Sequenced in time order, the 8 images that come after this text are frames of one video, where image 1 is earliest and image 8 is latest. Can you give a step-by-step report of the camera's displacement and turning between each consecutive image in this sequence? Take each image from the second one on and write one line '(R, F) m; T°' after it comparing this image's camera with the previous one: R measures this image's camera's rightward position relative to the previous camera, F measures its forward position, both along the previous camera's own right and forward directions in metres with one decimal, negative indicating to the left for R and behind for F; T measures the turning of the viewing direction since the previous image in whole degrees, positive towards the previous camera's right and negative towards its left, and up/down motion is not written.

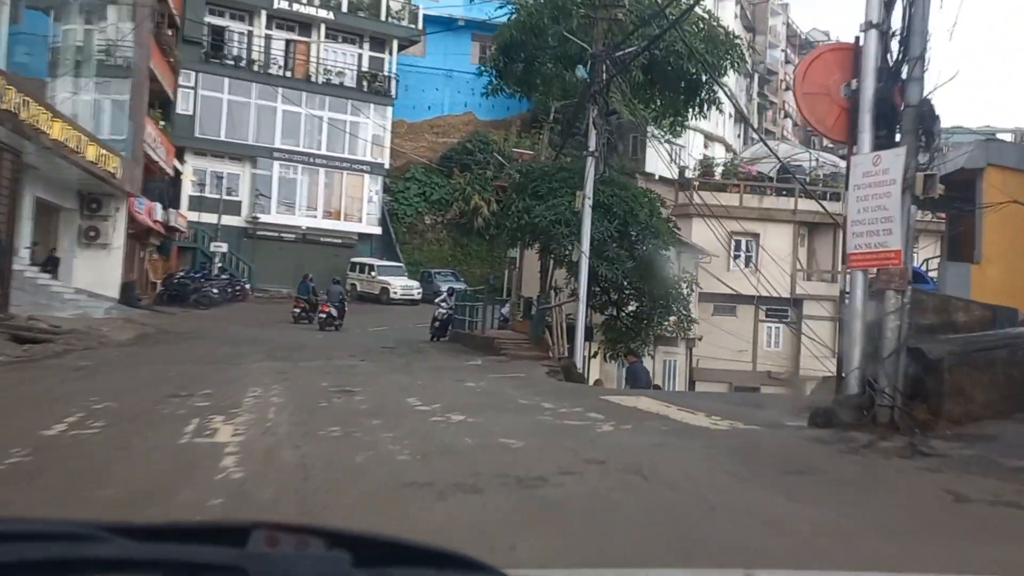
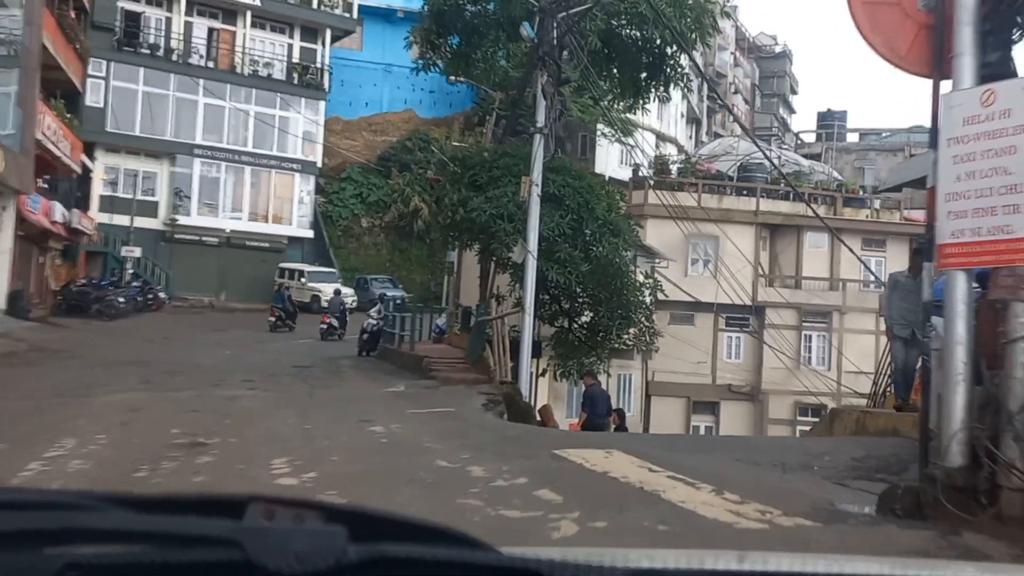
(+0.2, +2.5) m; +3°
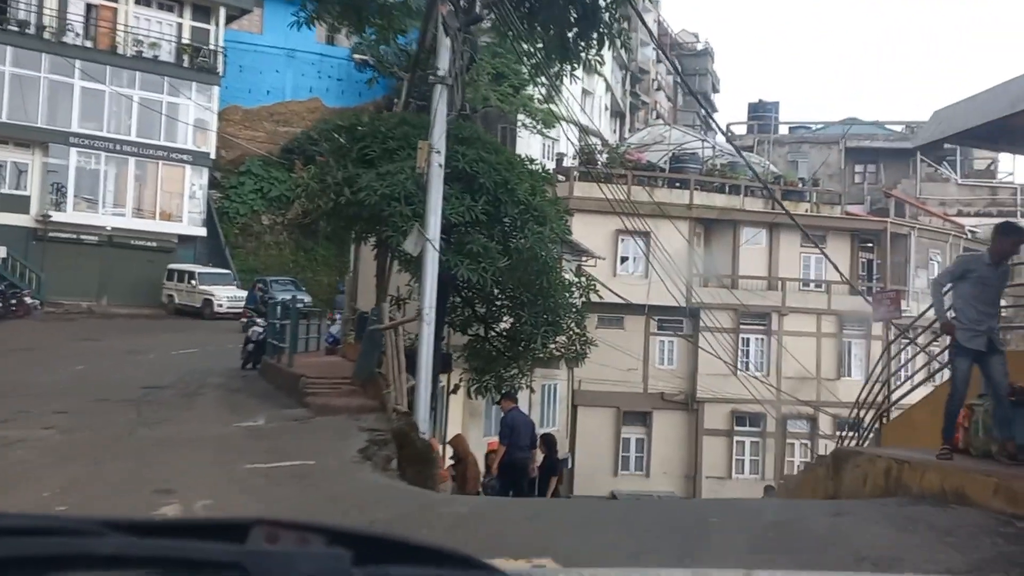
(+0.2, +2.5) m; +4°
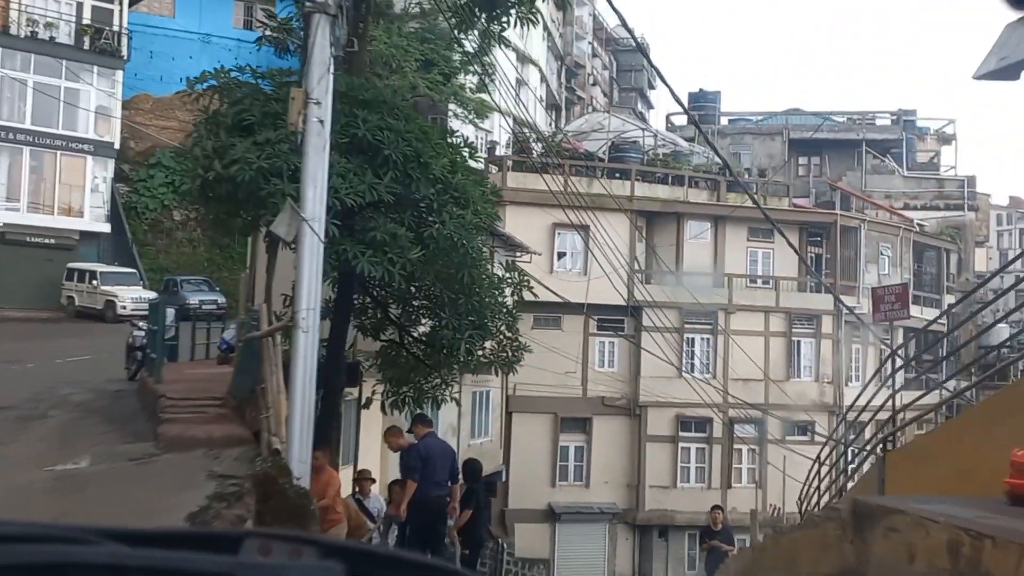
(+0.2, +1.9) m; +3°
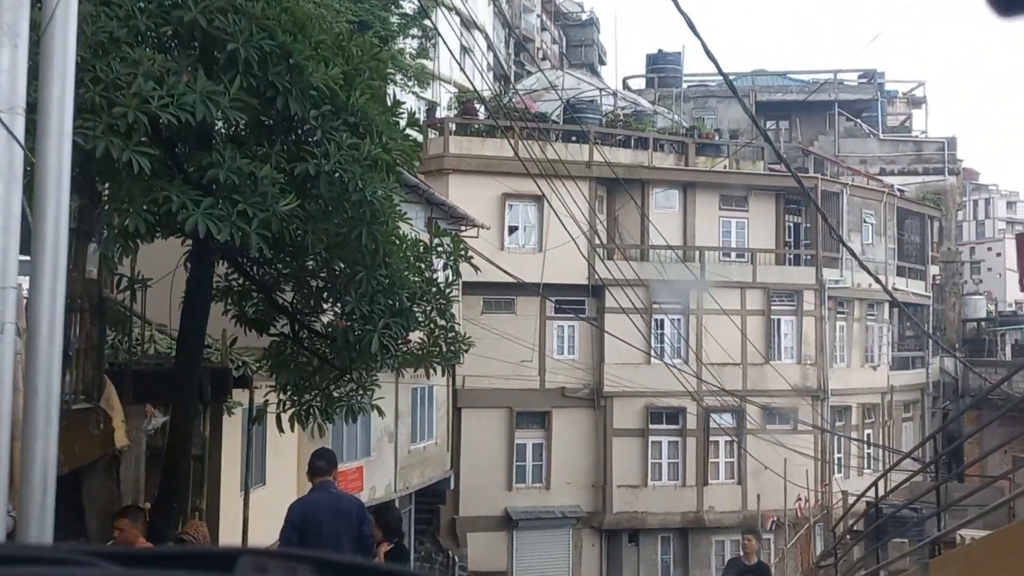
(+0.2, +2.8) m; +2°
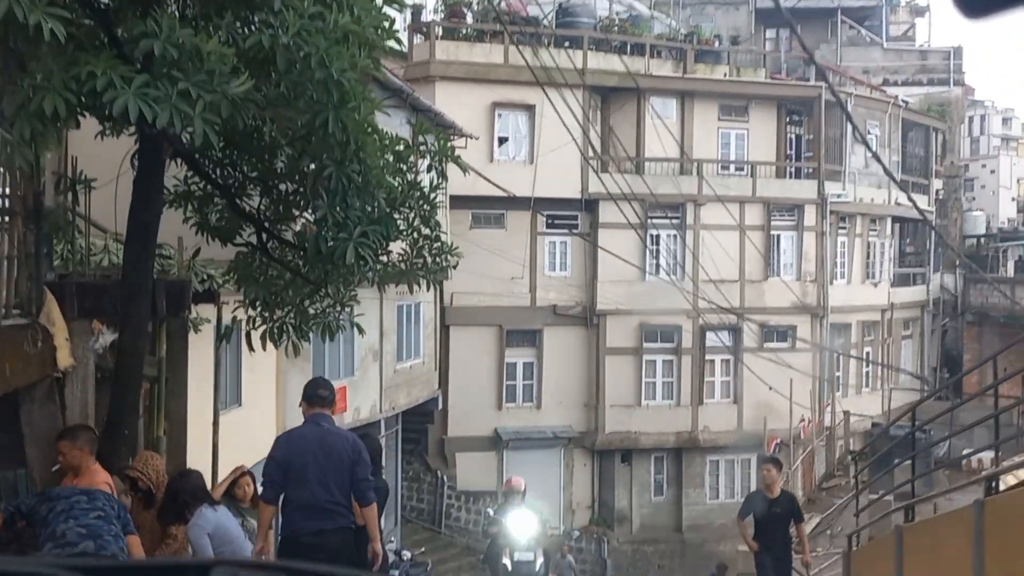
(0.0, +0.8) m; +1°
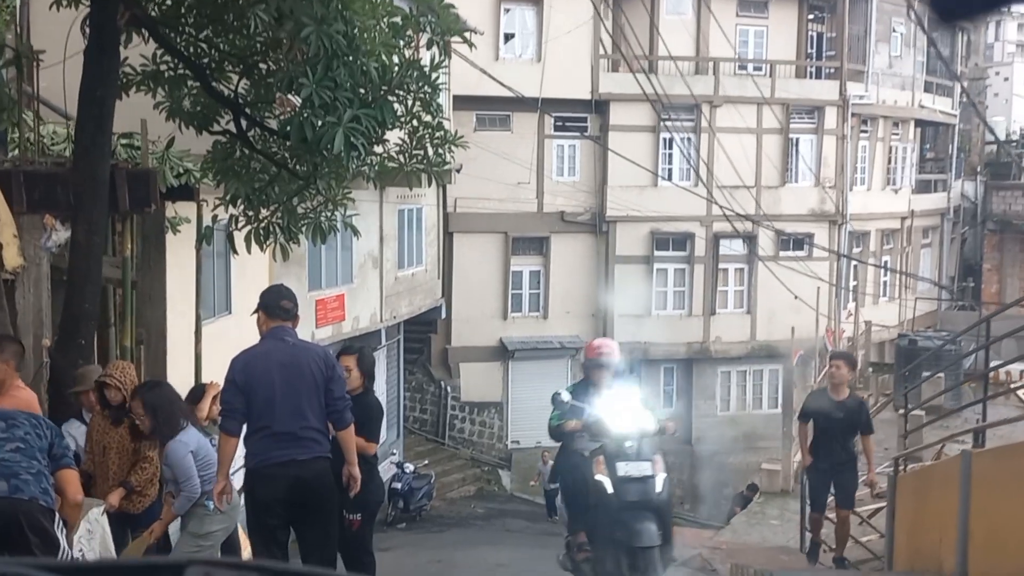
(0.0, +0.8) m; 0°
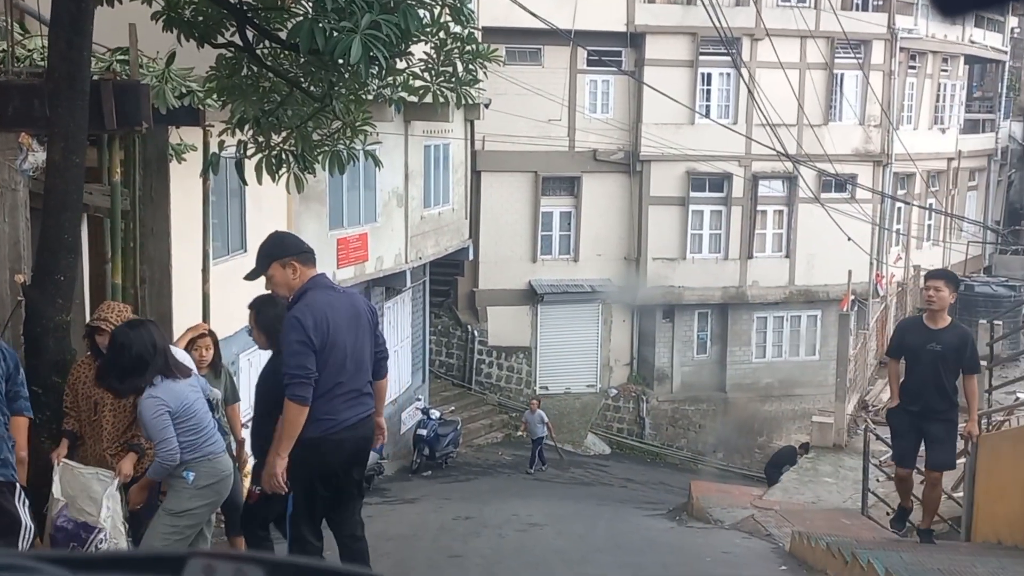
(-0.1, +0.7) m; -1°
